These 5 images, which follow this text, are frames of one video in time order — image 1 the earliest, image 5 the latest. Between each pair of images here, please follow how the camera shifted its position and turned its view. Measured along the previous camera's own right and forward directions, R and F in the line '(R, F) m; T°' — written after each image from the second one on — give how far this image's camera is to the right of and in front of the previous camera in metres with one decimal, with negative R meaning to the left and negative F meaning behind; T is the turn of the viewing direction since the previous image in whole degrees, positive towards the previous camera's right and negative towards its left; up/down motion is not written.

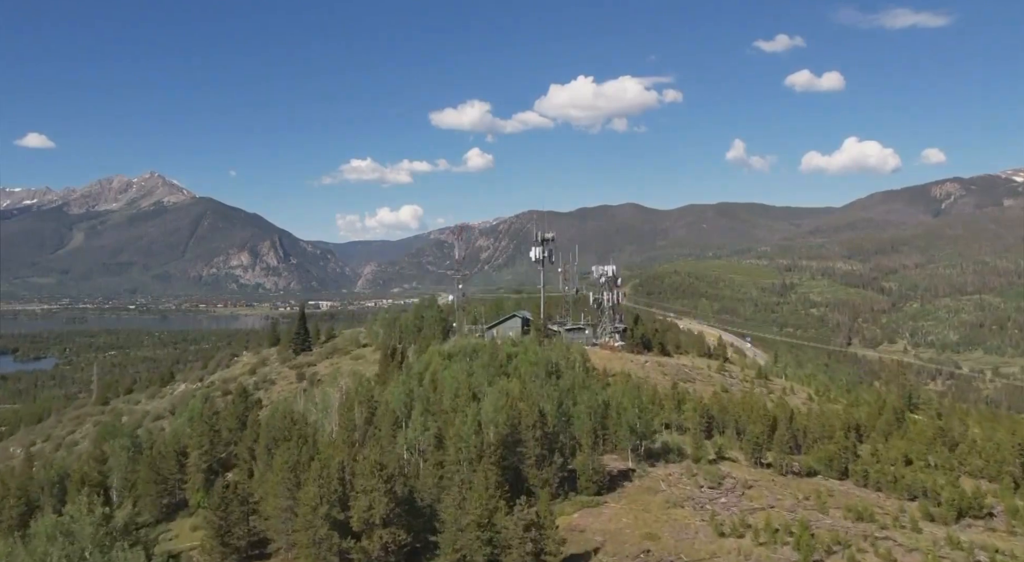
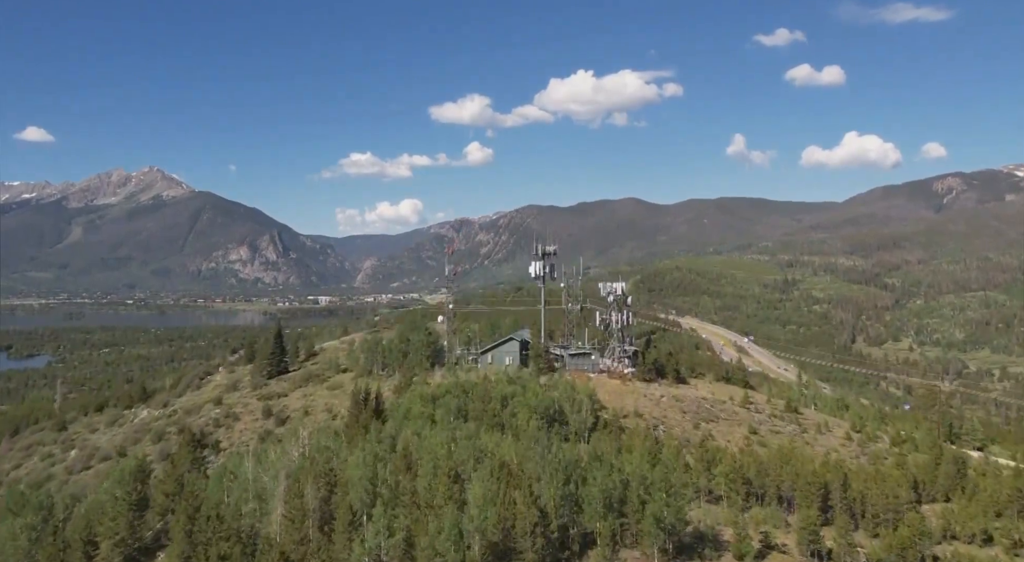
(+0.1, +4.3) m; 0°
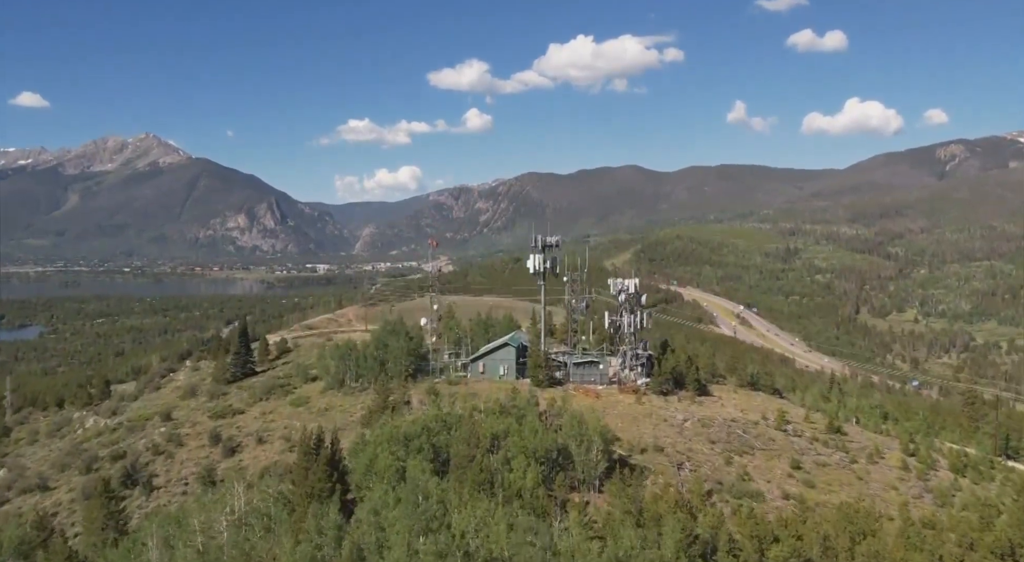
(+0.2, +5.0) m; 0°
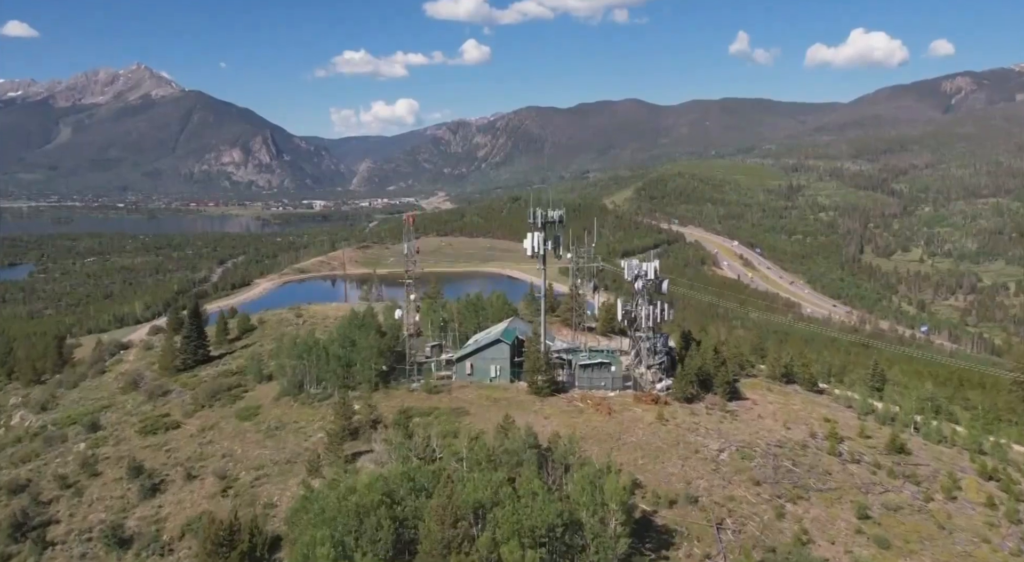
(+0.2, +5.4) m; 0°
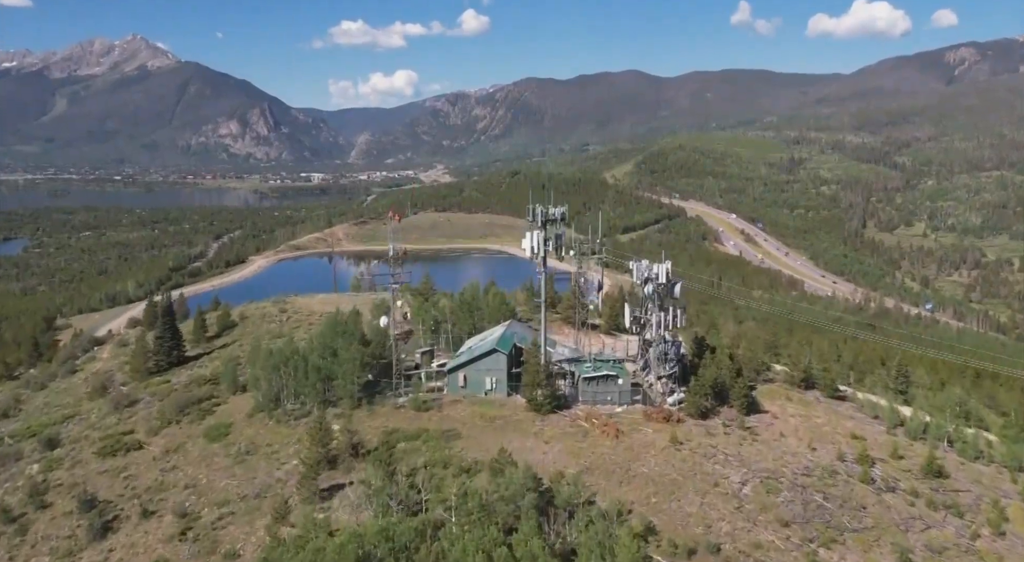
(+0.1, +2.4) m; 0°
